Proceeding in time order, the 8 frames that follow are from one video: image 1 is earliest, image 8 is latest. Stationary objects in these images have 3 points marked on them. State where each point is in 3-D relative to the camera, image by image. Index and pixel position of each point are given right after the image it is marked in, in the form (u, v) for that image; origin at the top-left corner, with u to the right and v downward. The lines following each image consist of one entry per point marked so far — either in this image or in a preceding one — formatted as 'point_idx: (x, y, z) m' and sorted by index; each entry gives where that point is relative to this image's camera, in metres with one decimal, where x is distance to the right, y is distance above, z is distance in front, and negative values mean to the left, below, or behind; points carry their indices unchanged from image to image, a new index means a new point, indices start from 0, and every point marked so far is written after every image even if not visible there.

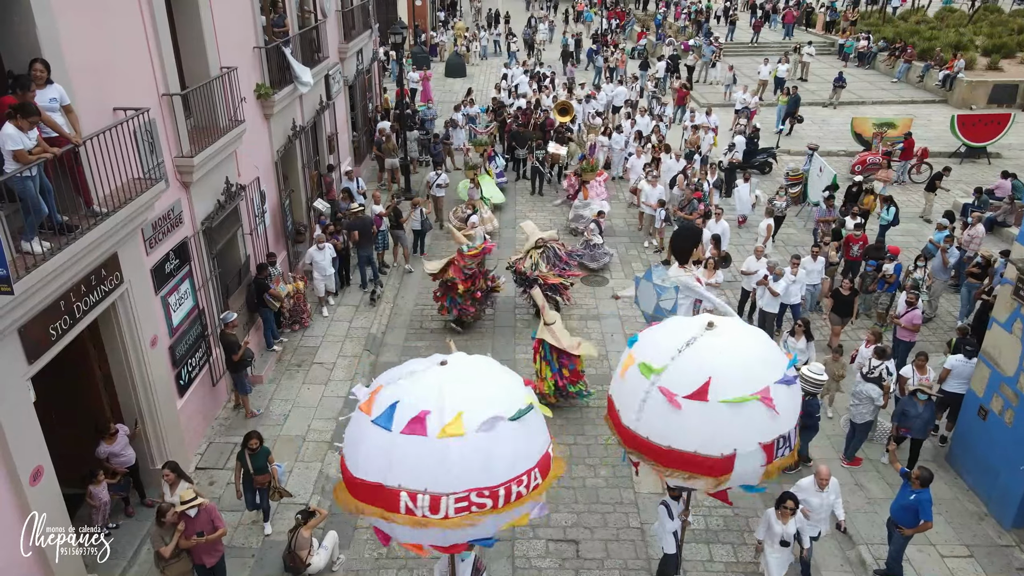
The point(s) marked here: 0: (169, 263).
0: (-3.8, +0.3, +7.9) m
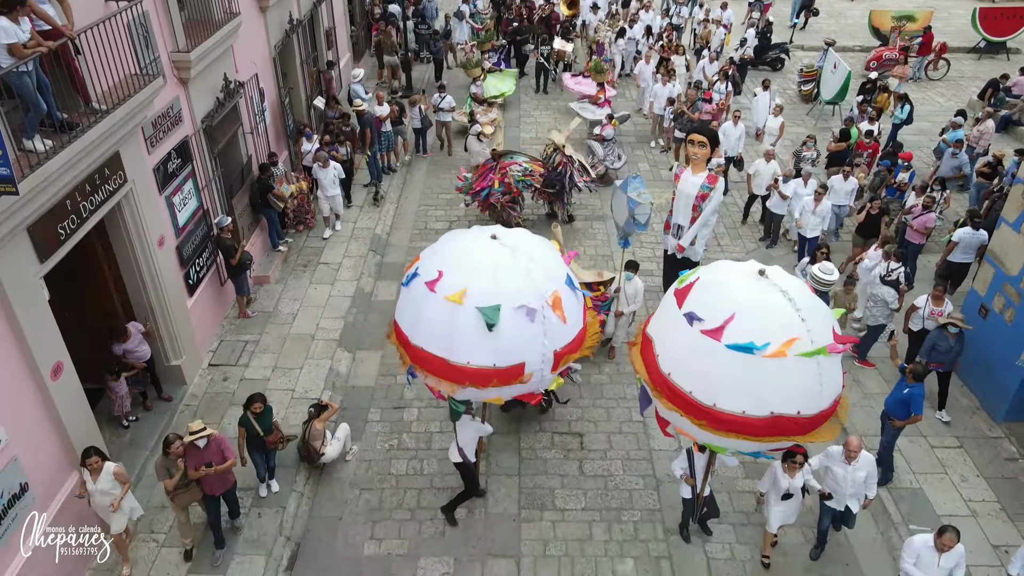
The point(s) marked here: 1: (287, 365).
0: (-3.7, +1.4, +7.8) m
1: (-2.7, -0.9, +8.5) m
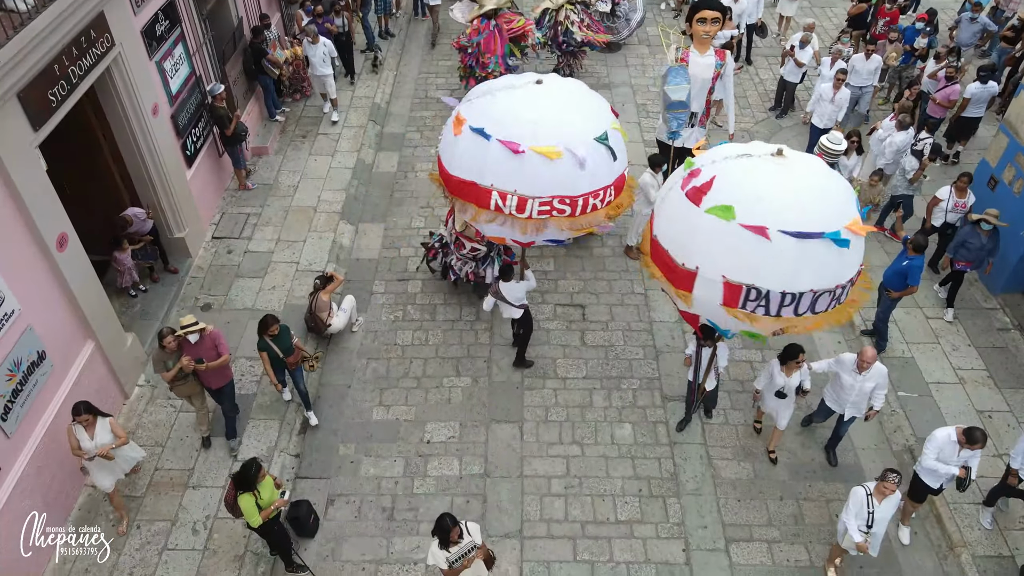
0: (-3.7, +2.7, +7.4) m
1: (-2.6, +0.6, +8.5) m
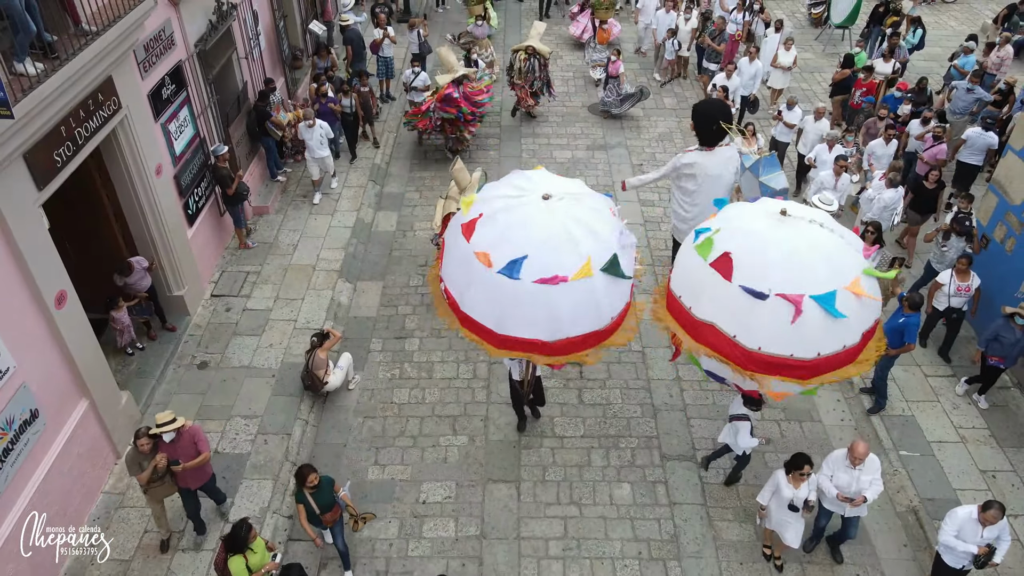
0: (-3.7, +2.1, +7.7) m
1: (-2.7, -0.1, +8.6) m
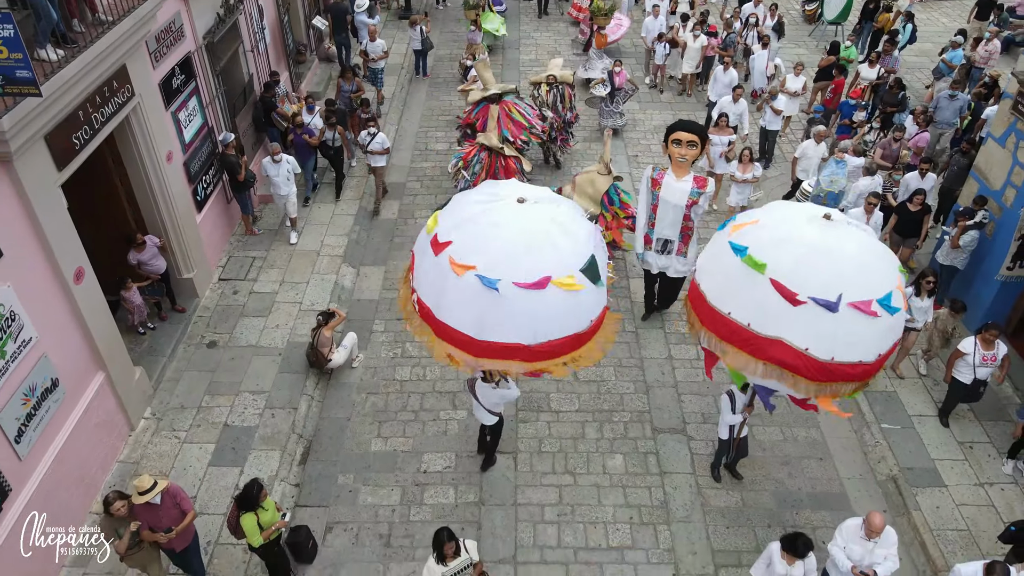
0: (-3.7, +2.3, +7.9) m
1: (-2.7, +0.1, +8.9) m
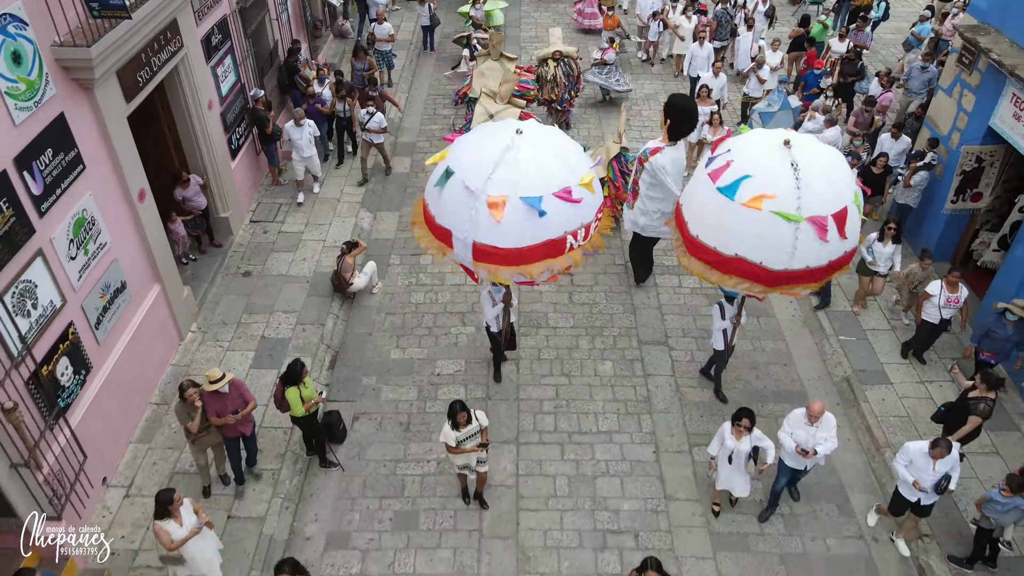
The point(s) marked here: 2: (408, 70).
0: (-3.7, +3.1, +8.9) m
1: (-2.7, +0.9, +9.8) m
2: (-2.1, +4.3, +14.3) m
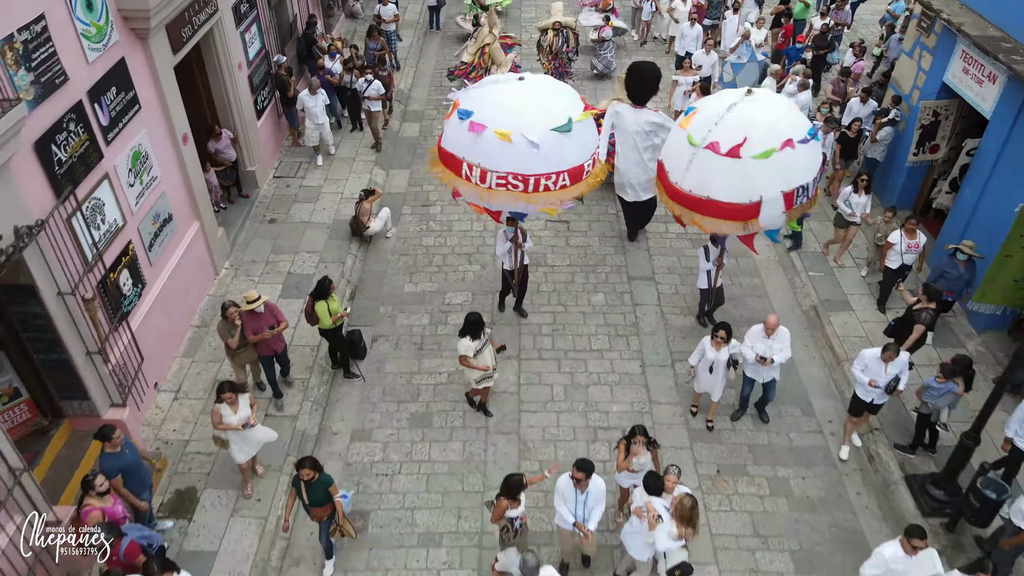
0: (-3.7, +3.9, +9.8) m
1: (-2.6, +1.7, +10.7) m
2: (-2.1, +5.1, +15.1) m
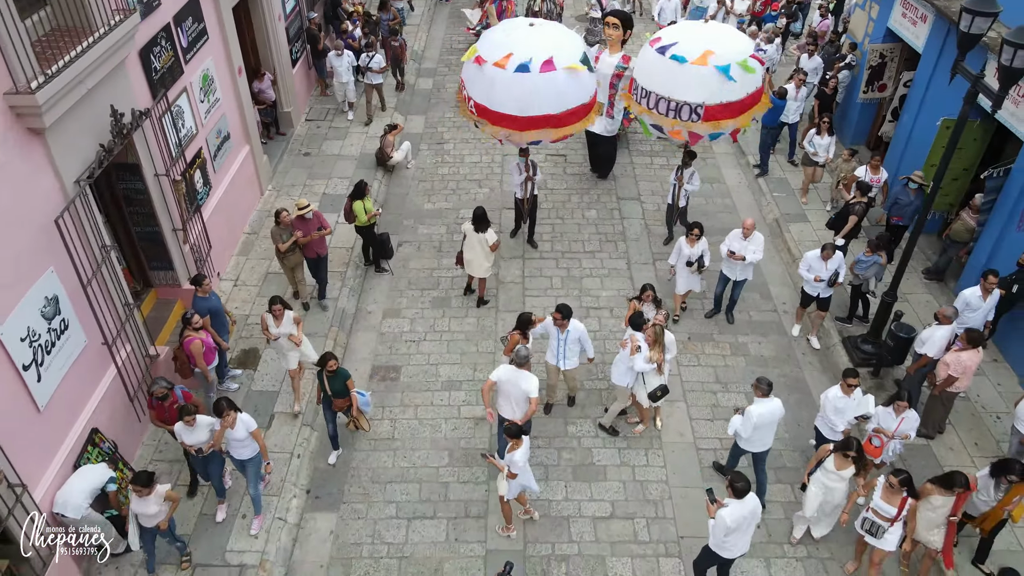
0: (-3.6, +5.0, +11.2) m
1: (-2.6, +2.8, +12.1) m
2: (-2.0, +6.3, +16.5) m
